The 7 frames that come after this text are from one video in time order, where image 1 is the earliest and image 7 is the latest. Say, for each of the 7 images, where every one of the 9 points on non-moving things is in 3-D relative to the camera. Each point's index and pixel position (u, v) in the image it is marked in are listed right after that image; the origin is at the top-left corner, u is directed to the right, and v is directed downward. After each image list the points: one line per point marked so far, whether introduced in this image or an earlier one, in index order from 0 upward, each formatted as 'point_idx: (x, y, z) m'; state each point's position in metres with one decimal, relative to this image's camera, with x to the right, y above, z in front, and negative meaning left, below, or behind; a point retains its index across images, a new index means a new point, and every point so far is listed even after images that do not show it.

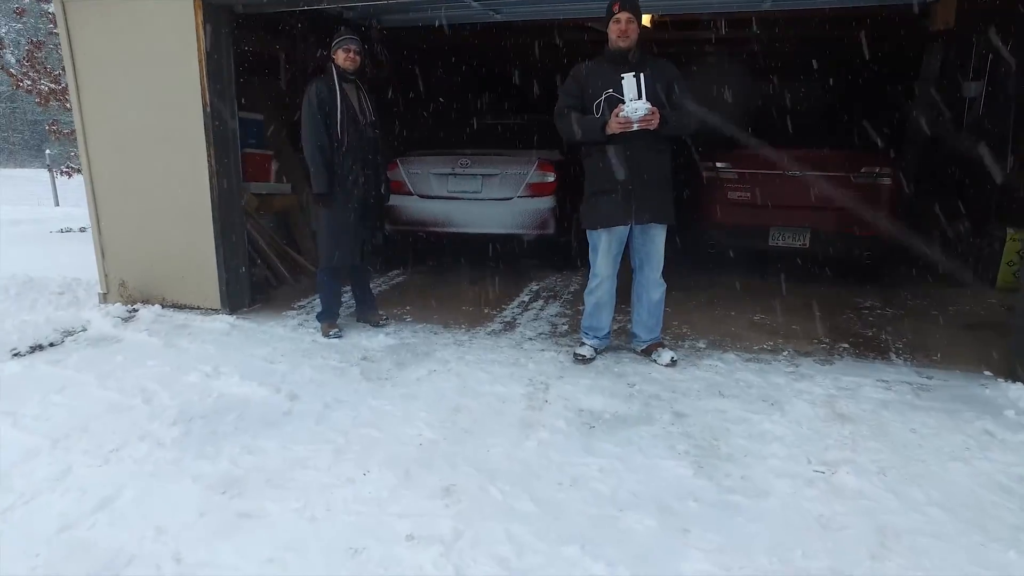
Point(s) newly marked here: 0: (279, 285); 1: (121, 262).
0: (-2.2, 0.0, +4.8) m
1: (-3.3, +0.2, +4.4) m
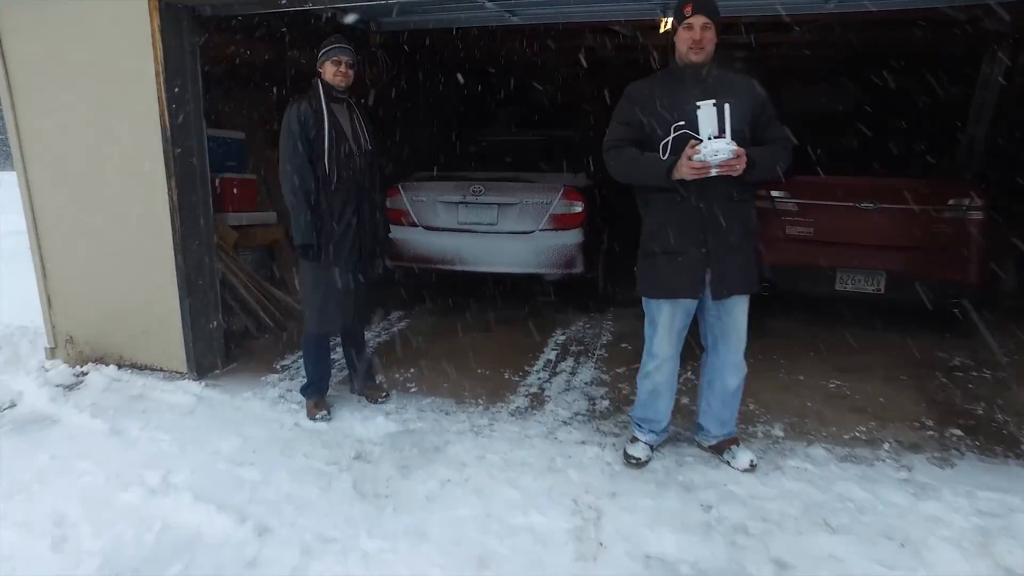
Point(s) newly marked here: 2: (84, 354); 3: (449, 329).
0: (-2.0, -0.4, +4.1) m
1: (-3.1, -0.2, +3.7) m
2: (-3.0, -0.5, +3.7) m
3: (-0.5, -0.3, +4.3) m
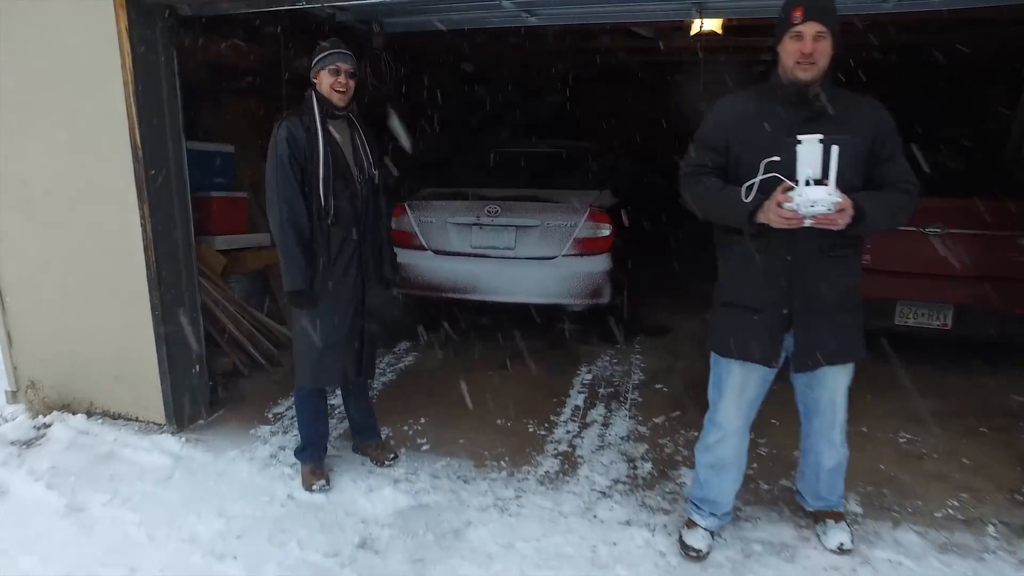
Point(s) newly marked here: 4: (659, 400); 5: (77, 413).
0: (-1.8, -0.6, +3.7) m
1: (-3.0, -0.4, +3.2) m
2: (-2.8, -0.7, +3.2) m
3: (-0.4, -0.6, +3.8) m
4: (+1.0, -0.7, +3.4) m
5: (-2.7, -0.8, +3.2) m
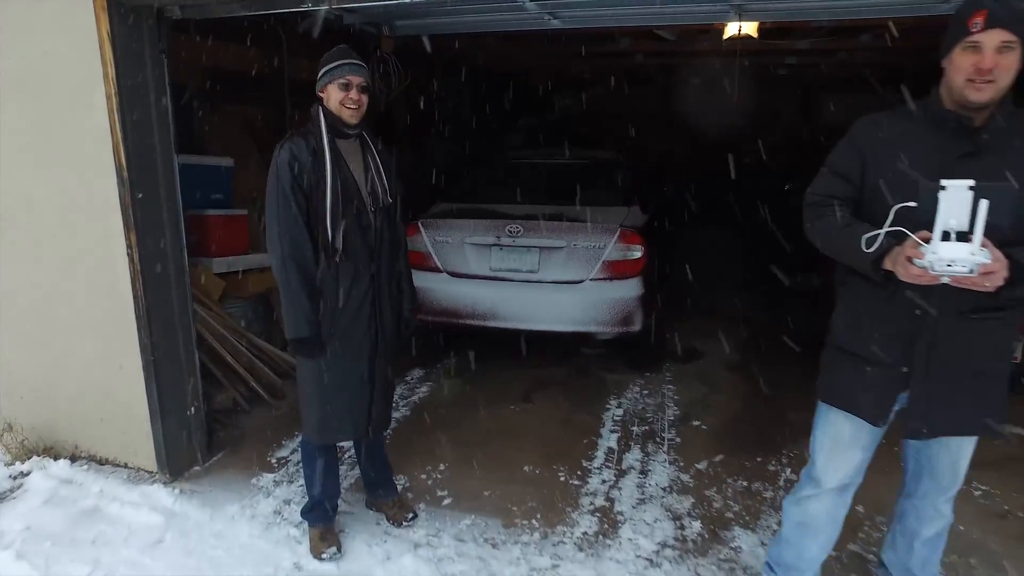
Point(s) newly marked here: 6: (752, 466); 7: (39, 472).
0: (-1.7, -0.8, +3.4) m
1: (-2.8, -0.6, +2.9) m
2: (-2.7, -0.9, +2.9) m
3: (-0.2, -0.8, +3.5) m
4: (+1.1, -0.9, +3.1) m
5: (-2.5, -0.9, +2.9) m
6: (+1.3, -1.0, +2.9) m
7: (-2.5, -1.0, +2.8) m
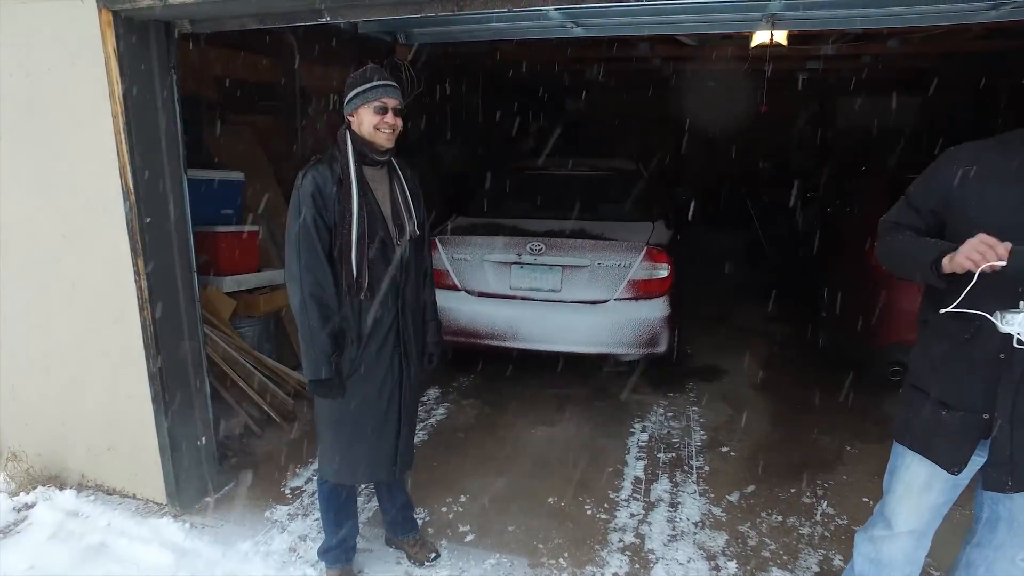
0: (-1.6, -0.9, +3.3) m
1: (-2.7, -0.7, +2.8) m
2: (-2.6, -1.0, +2.8) m
3: (-0.1, -0.9, +3.4) m
4: (+1.2, -1.0, +3.0) m
5: (-2.4, -1.1, +2.8) m
6: (+1.4, -1.1, +2.7) m
7: (-2.4, -1.1, +2.7) m
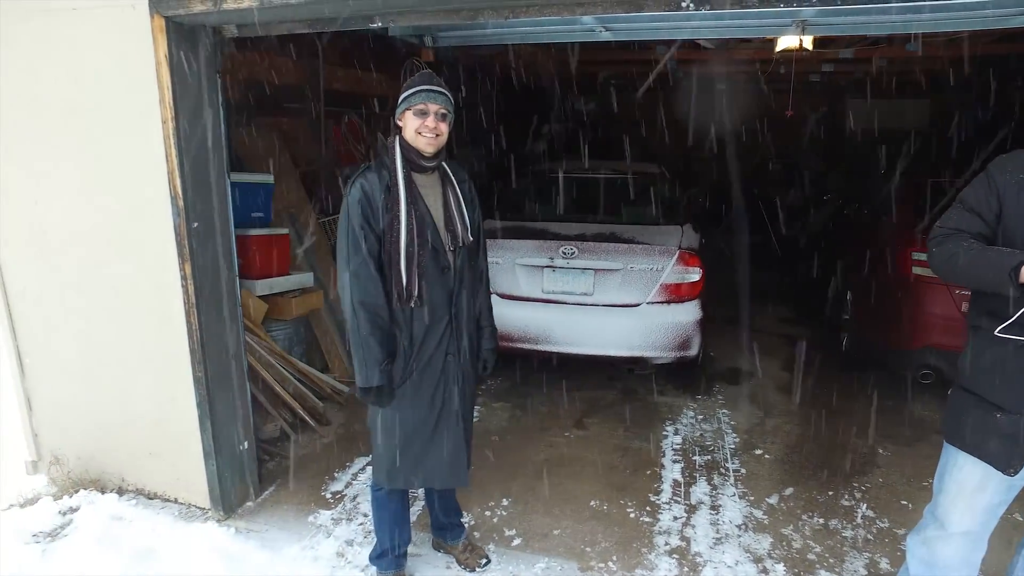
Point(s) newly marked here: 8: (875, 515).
0: (-1.3, -0.9, +3.3) m
1: (-2.5, -0.7, +2.8) m
2: (-2.4, -1.0, +2.8) m
3: (+0.1, -0.9, +3.4) m
4: (+1.4, -1.1, +3.0) m
5: (-2.2, -1.1, +2.8) m
6: (+1.7, -1.1, +2.8) m
7: (-2.2, -1.1, +2.7) m
8: (+1.8, -1.2, +2.7) m
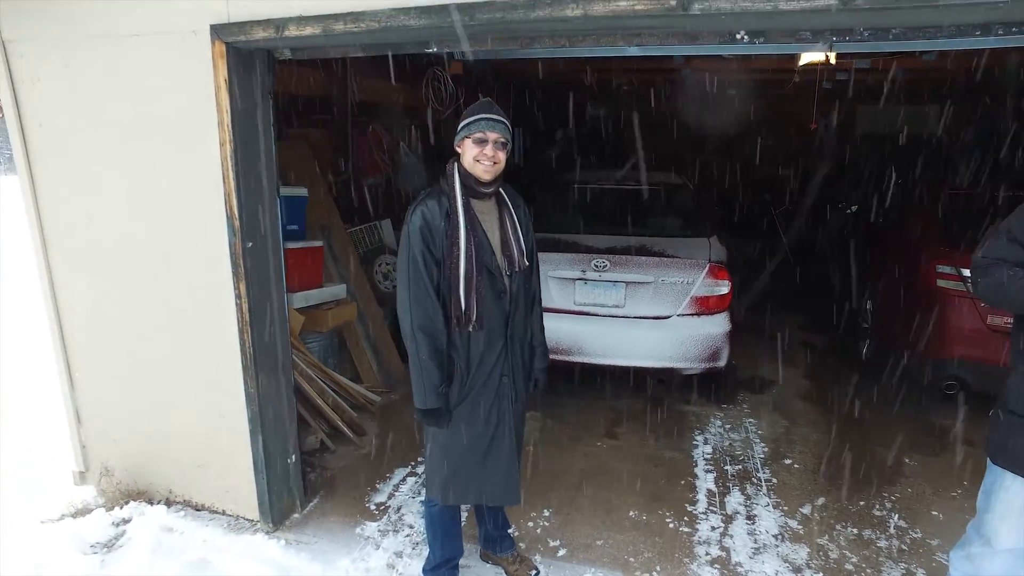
0: (-1.1, -1.0, +3.3) m
1: (-2.2, -0.8, +2.9) m
2: (-2.1, -1.1, +2.9) m
3: (+0.3, -1.0, +3.5) m
4: (+1.7, -1.1, +3.1) m
5: (-1.9, -1.2, +2.8) m
6: (+1.9, -1.2, +2.8) m
7: (-1.9, -1.2, +2.7) m
8: (+2.1, -1.2, +2.7) m
